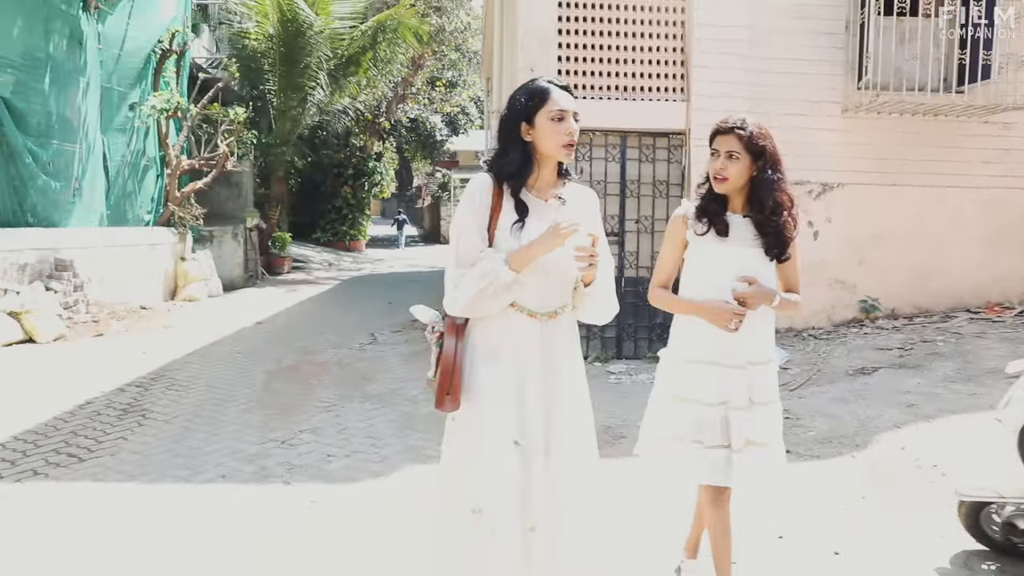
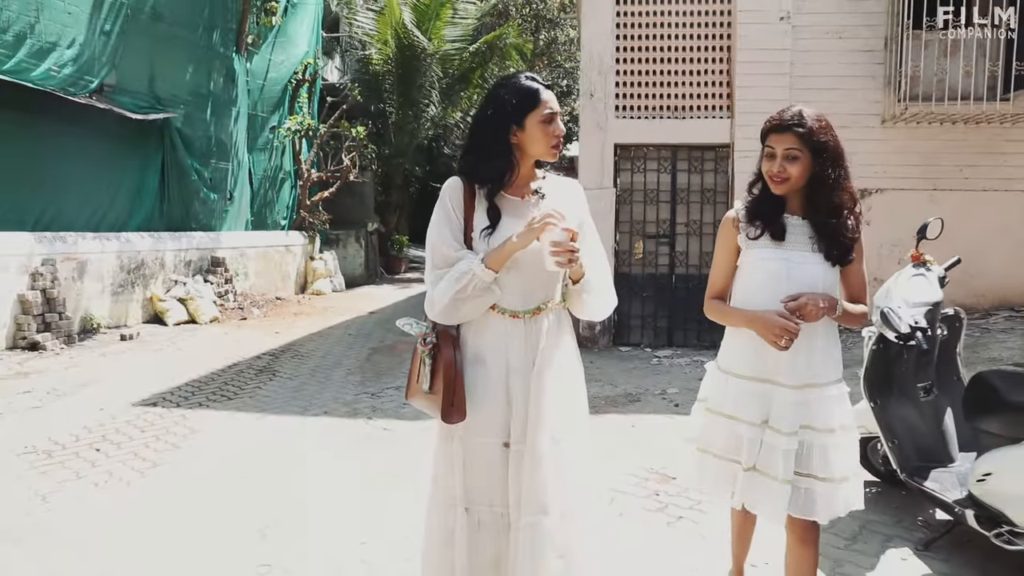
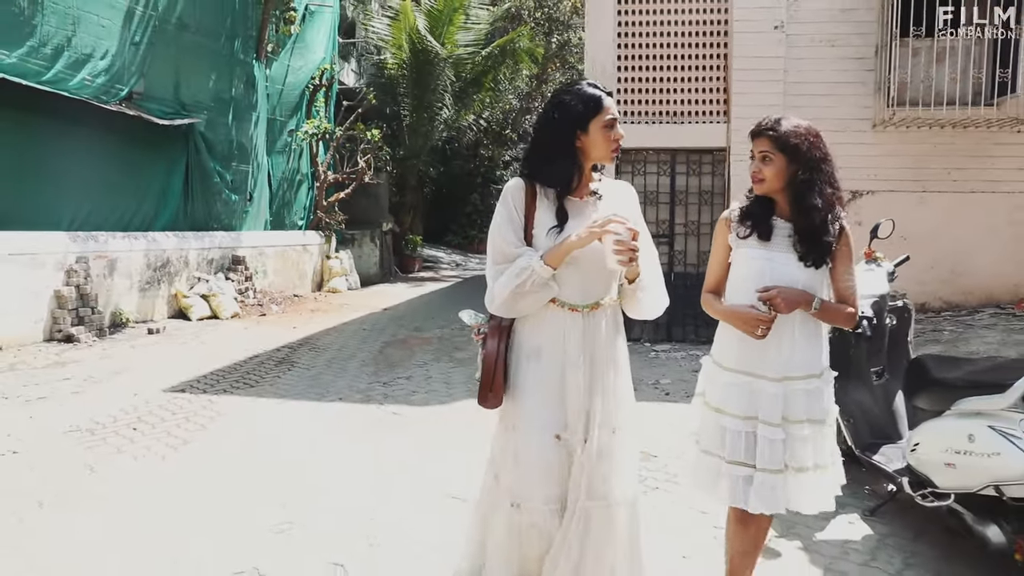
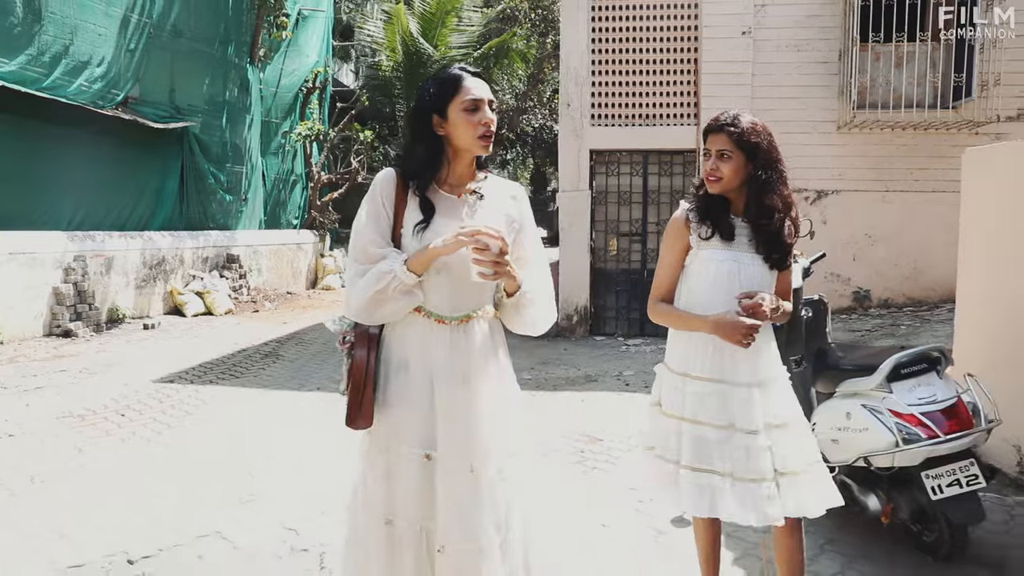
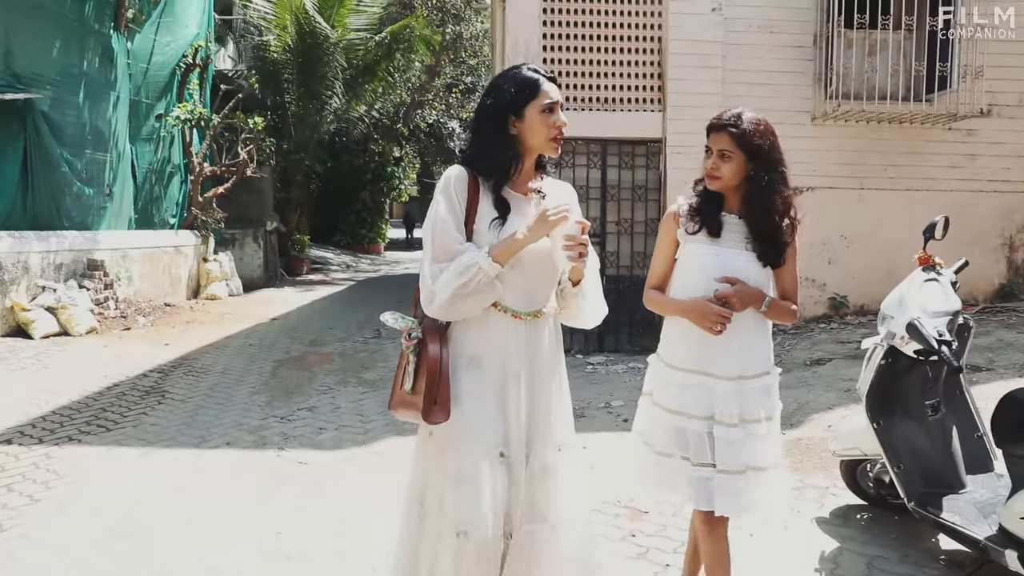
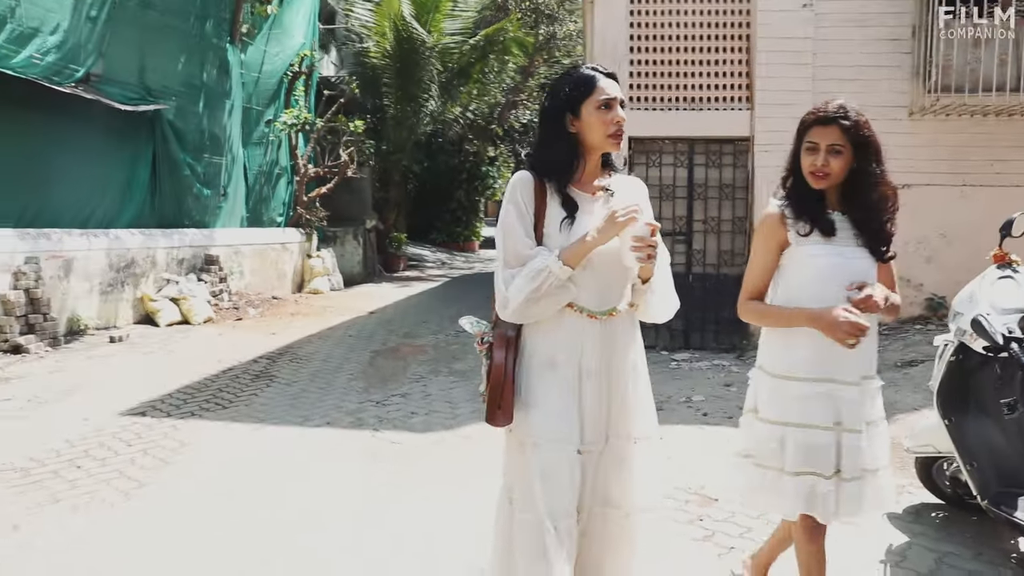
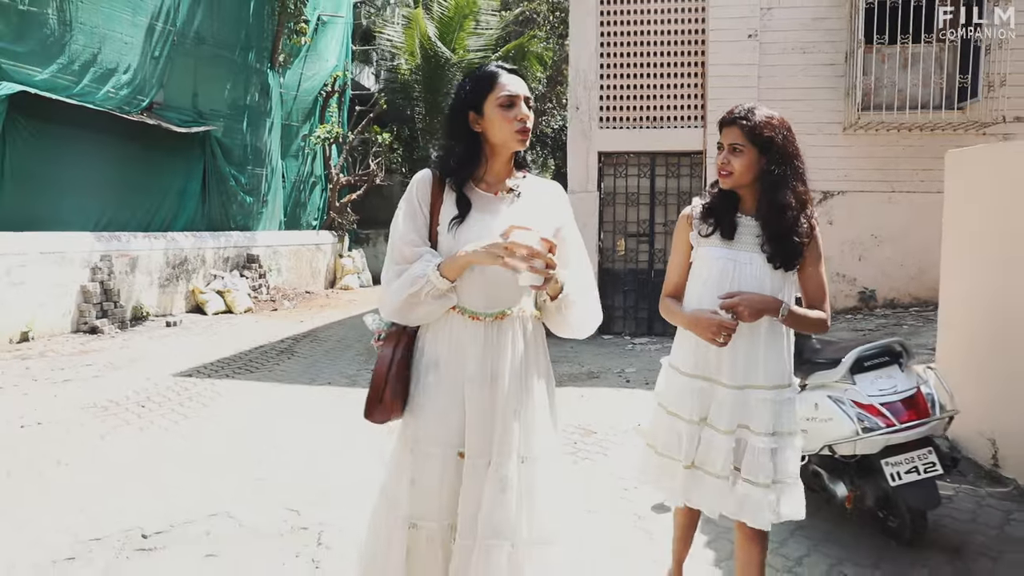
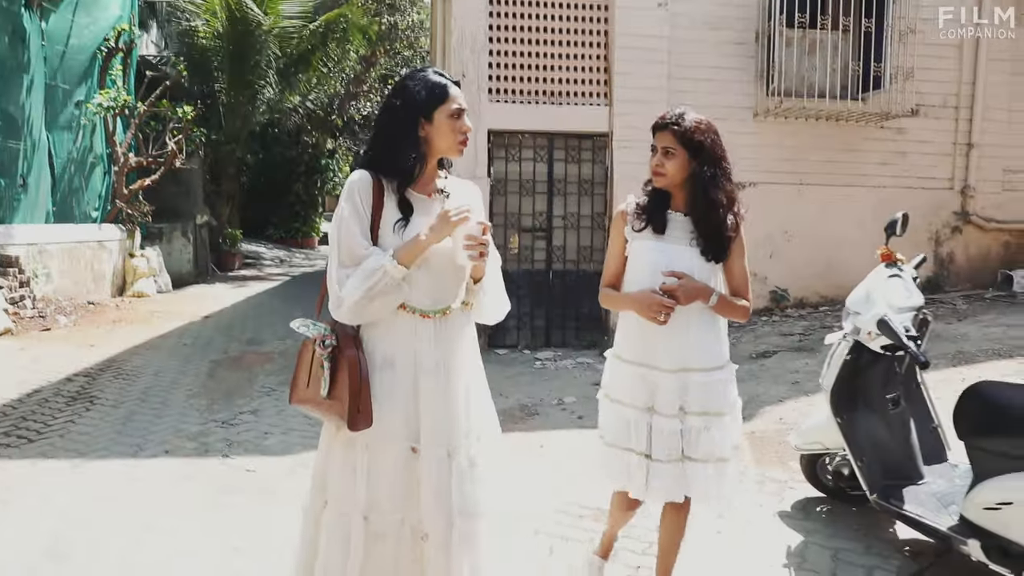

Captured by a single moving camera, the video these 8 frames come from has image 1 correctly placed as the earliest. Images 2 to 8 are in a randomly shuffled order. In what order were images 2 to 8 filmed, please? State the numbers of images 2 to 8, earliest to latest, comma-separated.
8, 5, 6, 2, 3, 4, 7
